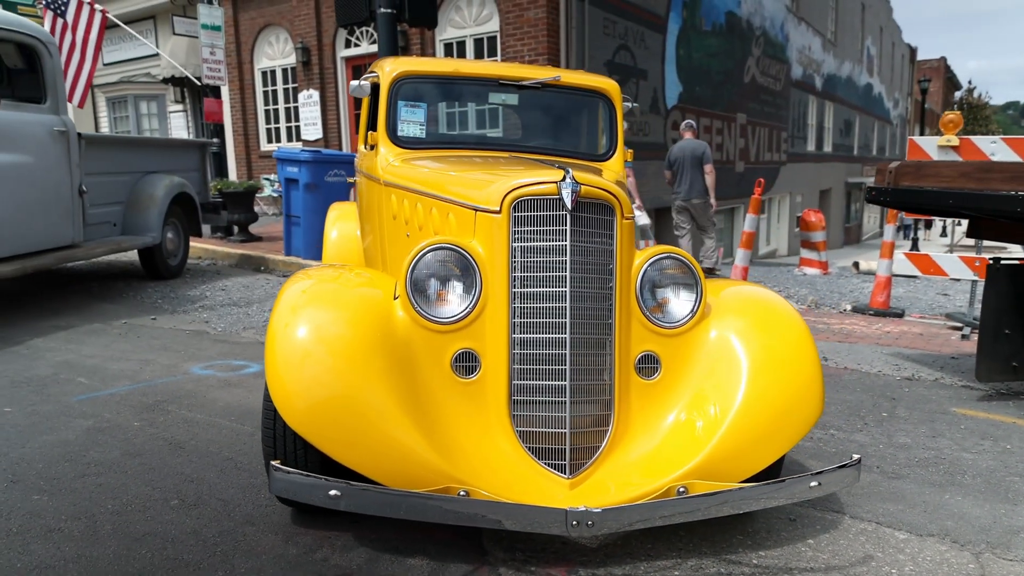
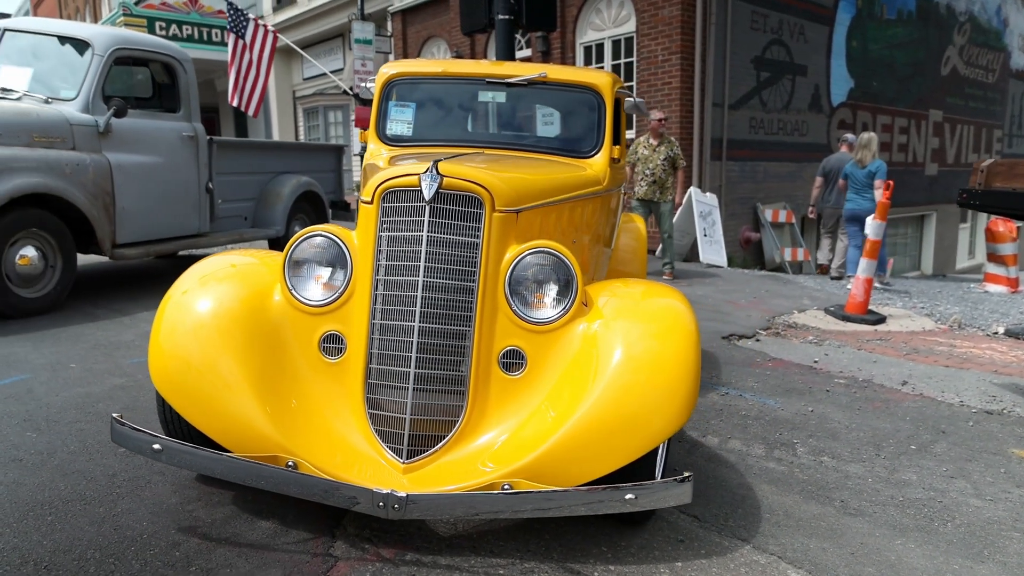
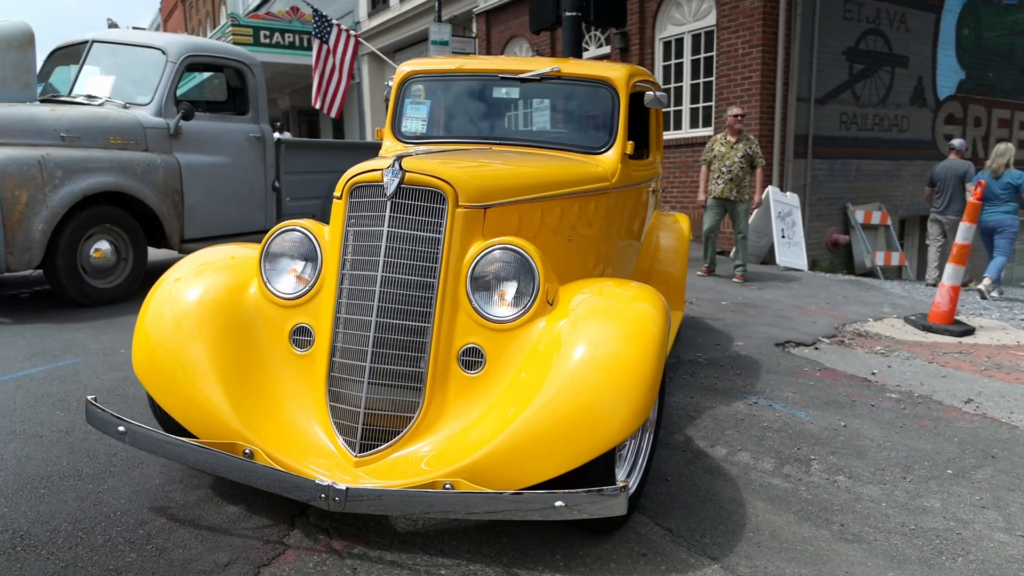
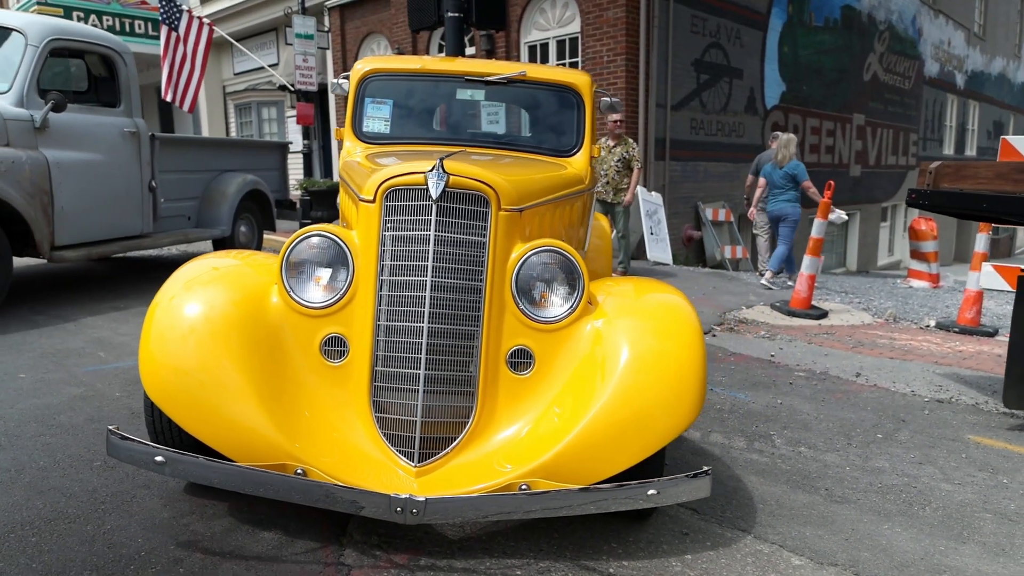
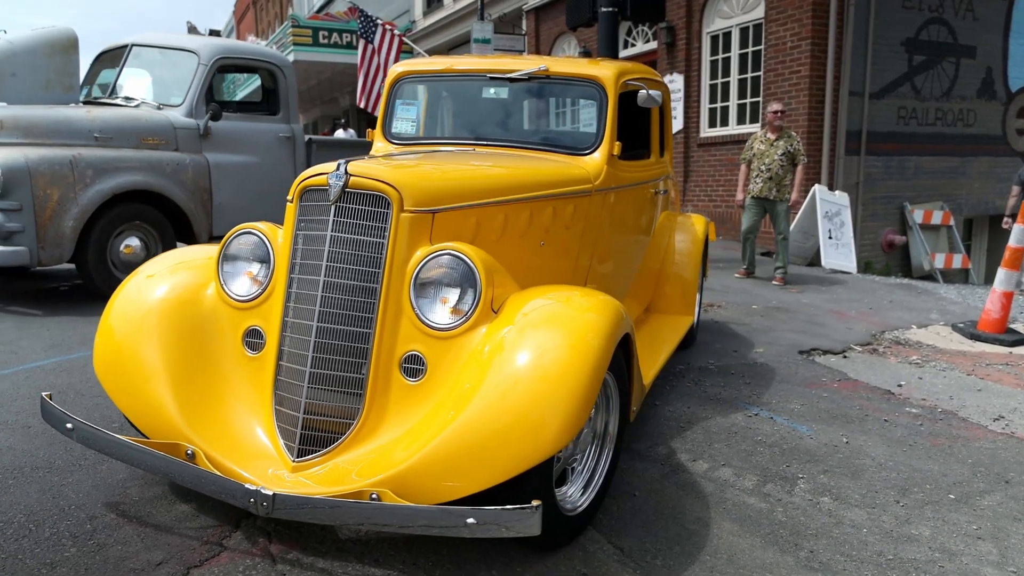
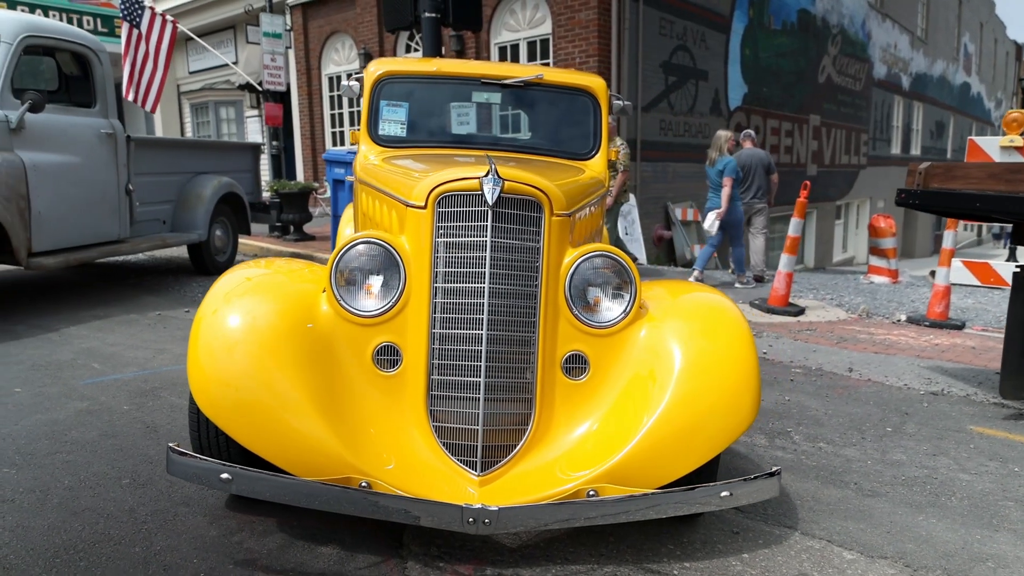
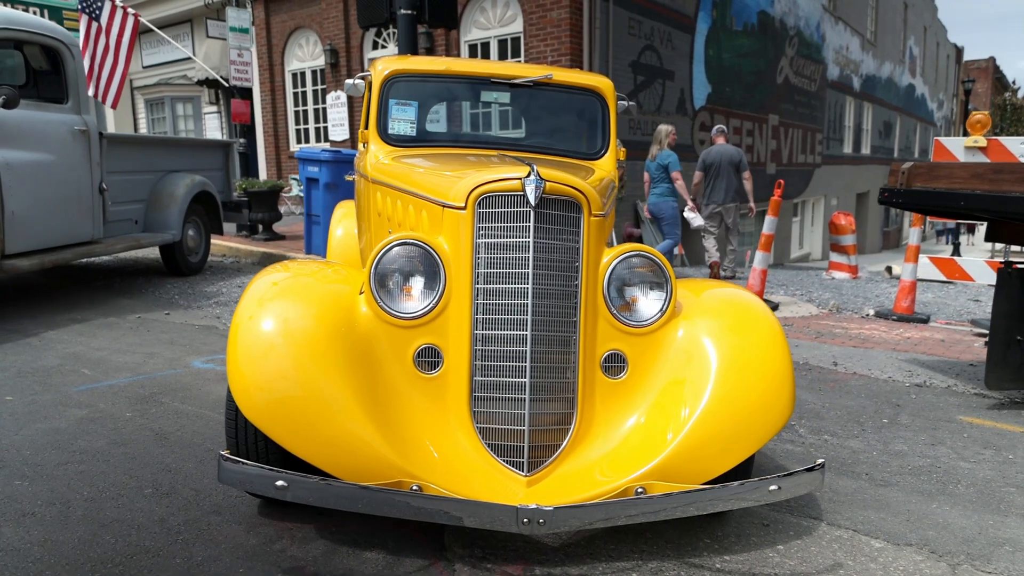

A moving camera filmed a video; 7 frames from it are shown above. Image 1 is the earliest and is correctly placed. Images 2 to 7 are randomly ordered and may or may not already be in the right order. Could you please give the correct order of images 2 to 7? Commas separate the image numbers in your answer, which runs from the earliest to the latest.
7, 6, 4, 2, 3, 5
